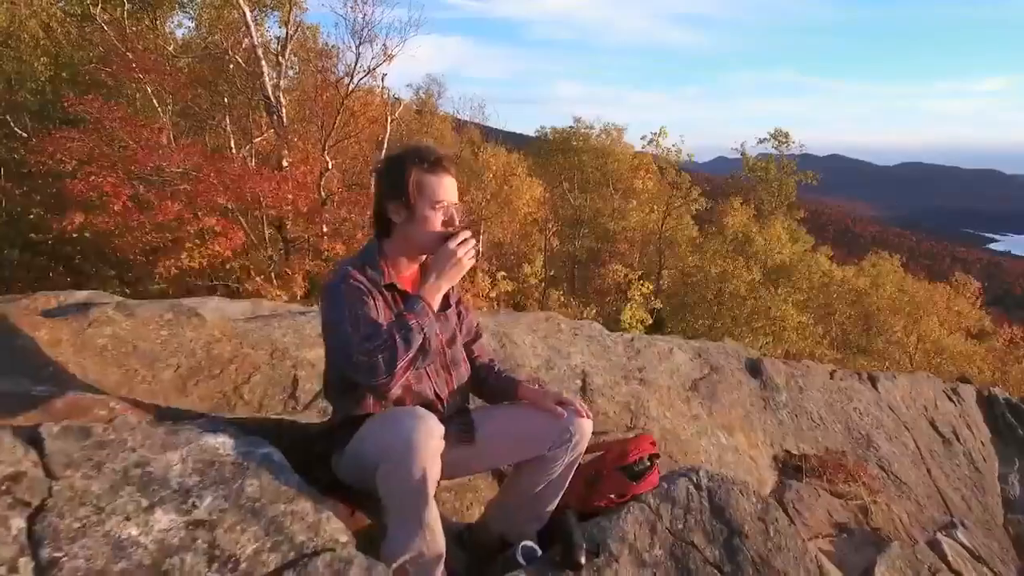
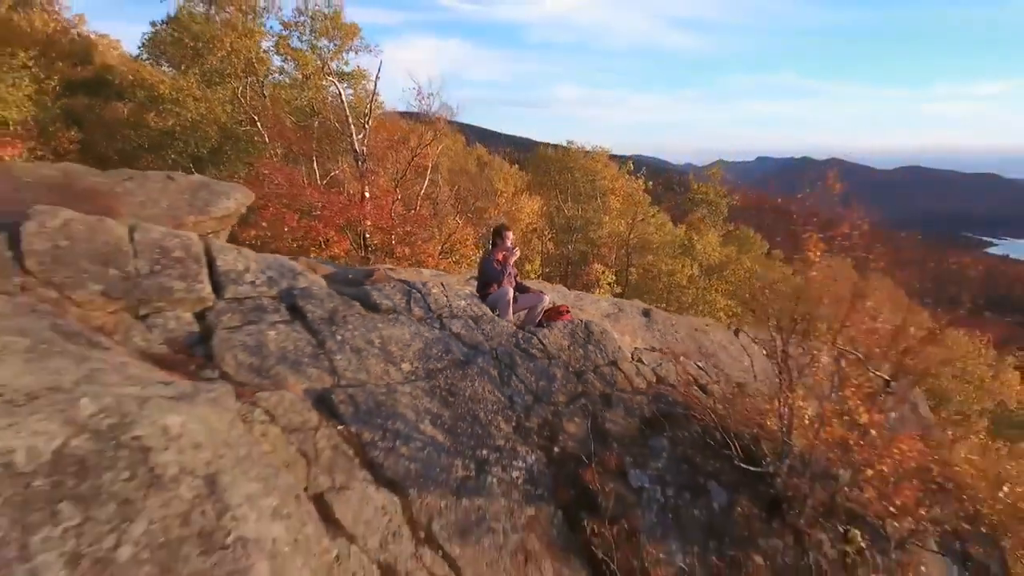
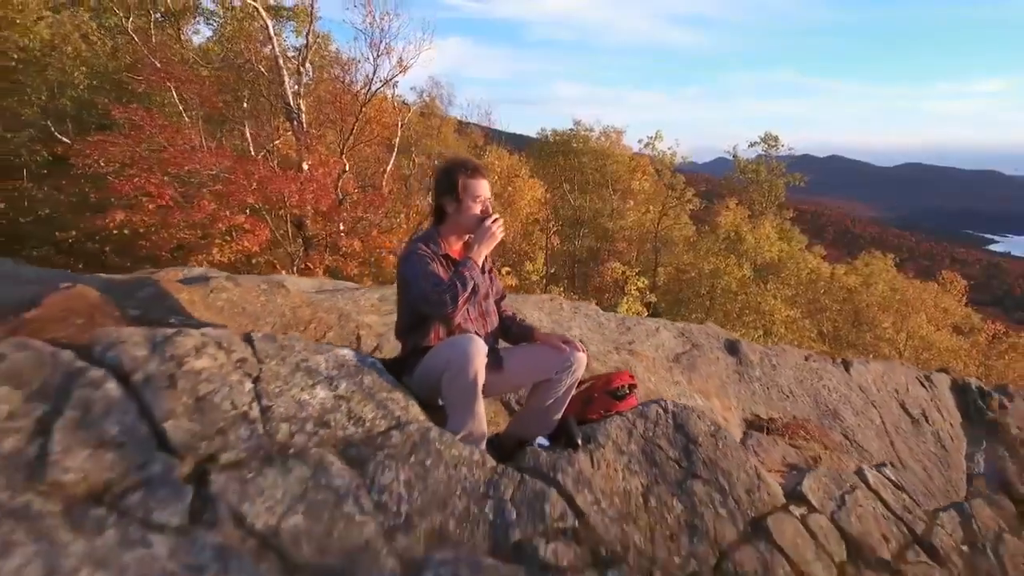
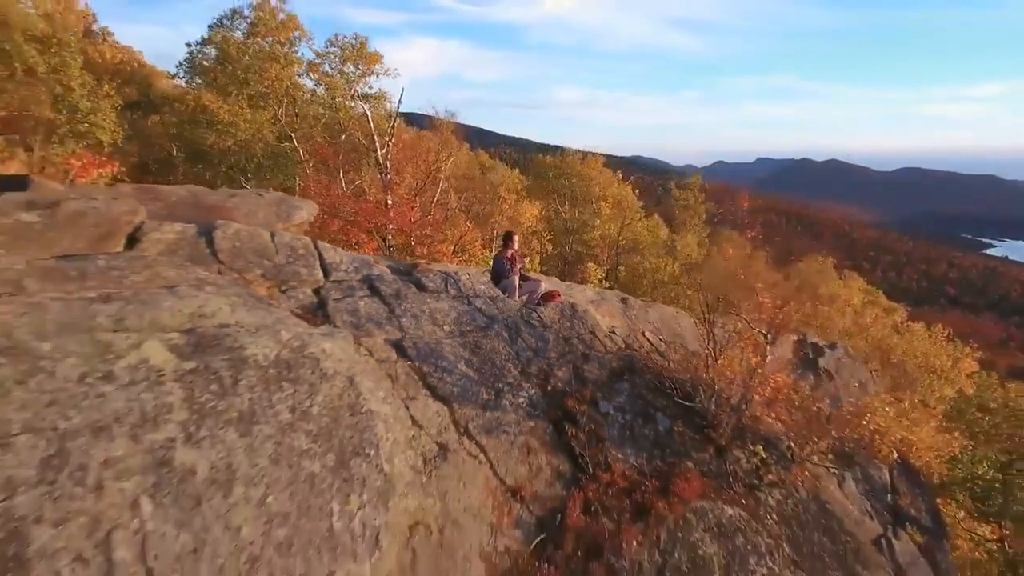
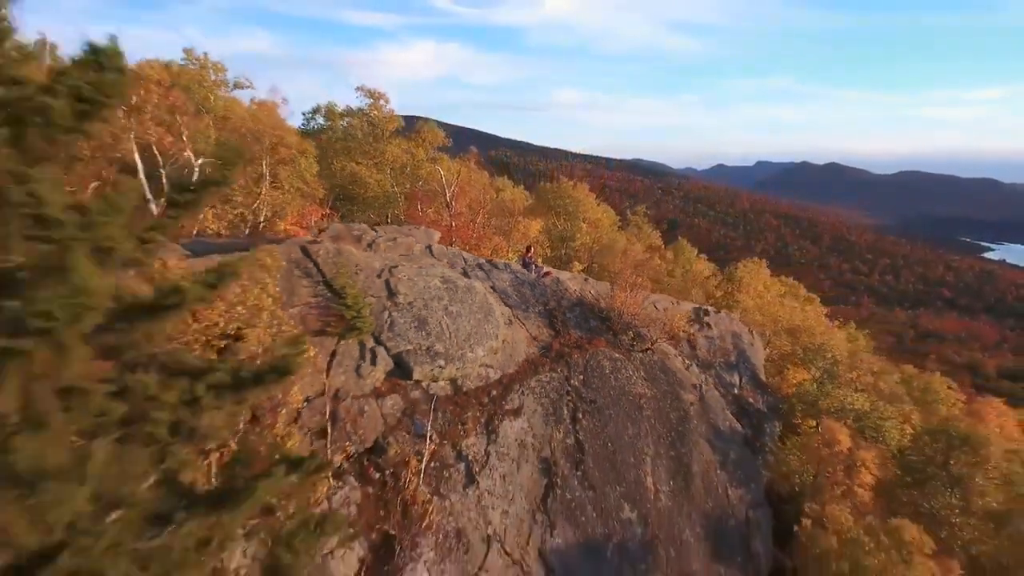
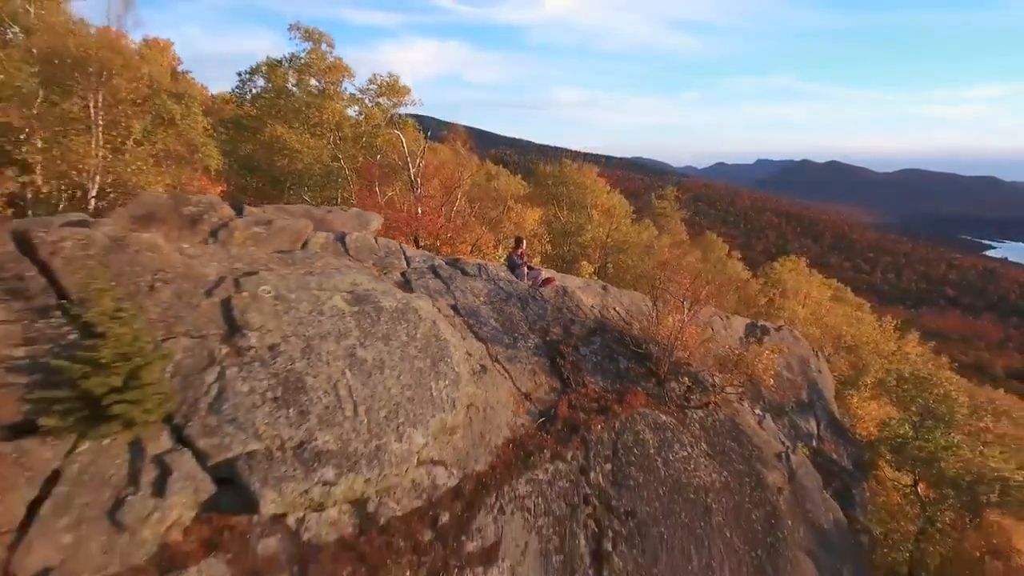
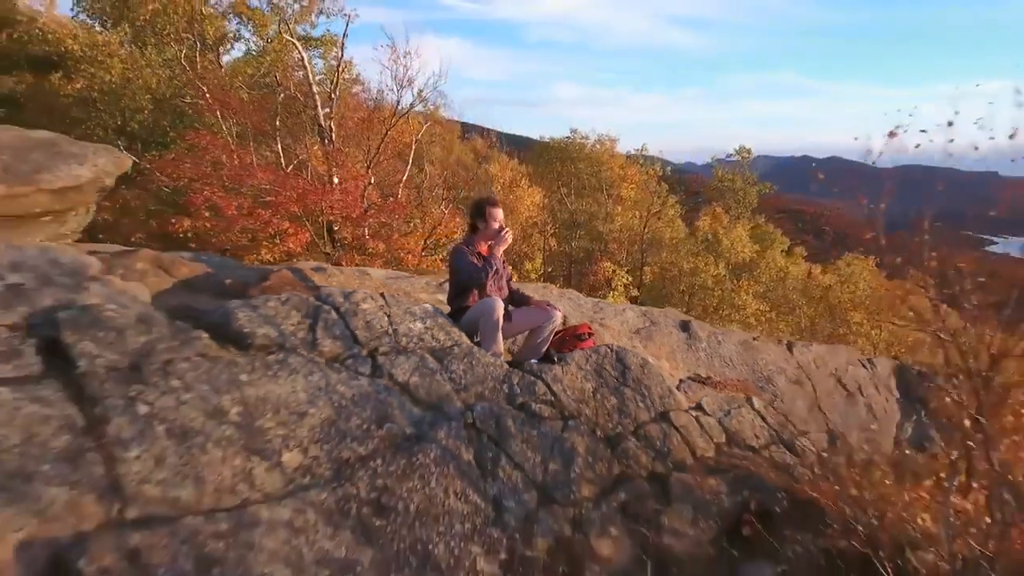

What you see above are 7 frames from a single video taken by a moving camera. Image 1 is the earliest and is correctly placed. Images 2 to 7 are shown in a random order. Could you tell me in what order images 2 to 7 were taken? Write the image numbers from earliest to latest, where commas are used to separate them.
3, 7, 2, 4, 6, 5
